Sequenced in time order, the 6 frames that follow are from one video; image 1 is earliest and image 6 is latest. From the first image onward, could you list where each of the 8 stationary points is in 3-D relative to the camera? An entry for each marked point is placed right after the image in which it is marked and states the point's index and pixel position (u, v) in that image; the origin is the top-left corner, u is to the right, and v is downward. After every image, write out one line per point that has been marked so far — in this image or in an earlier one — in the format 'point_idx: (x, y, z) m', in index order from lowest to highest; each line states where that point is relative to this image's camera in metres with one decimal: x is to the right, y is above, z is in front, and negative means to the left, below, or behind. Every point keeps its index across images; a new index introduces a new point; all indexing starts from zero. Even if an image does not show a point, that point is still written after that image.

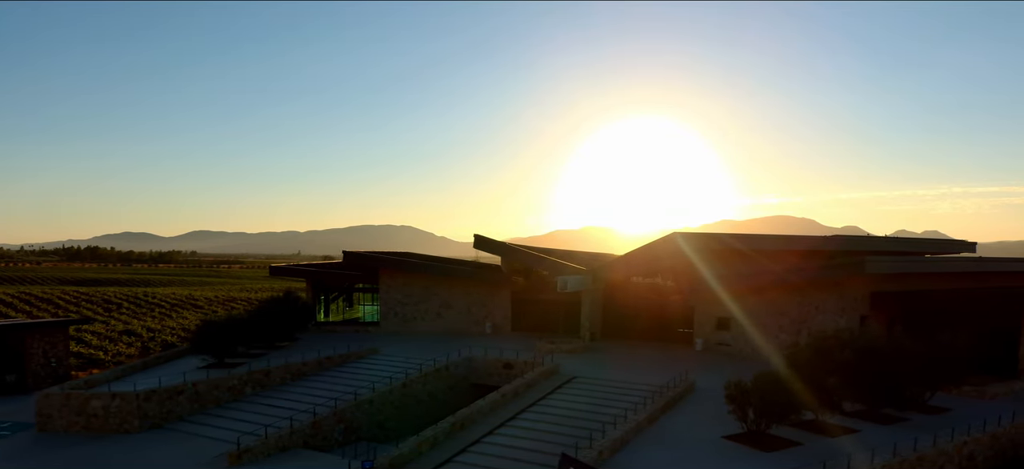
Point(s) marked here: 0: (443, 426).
0: (-2.2, -6.1, +19.7) m
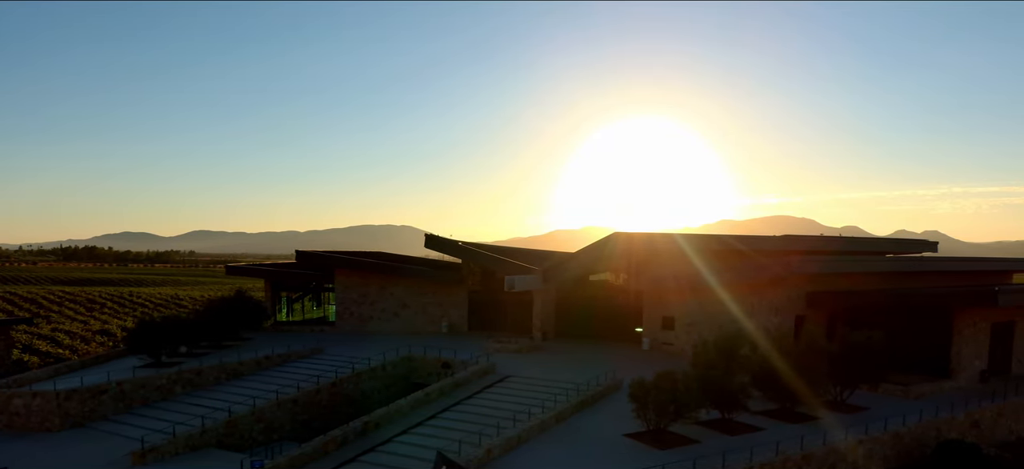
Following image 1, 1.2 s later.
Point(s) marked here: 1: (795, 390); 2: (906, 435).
0: (-5.0, -6.1, +19.7) m
1: (+9.0, -5.1, +20.3) m
2: (+11.2, -5.8, +17.8) m
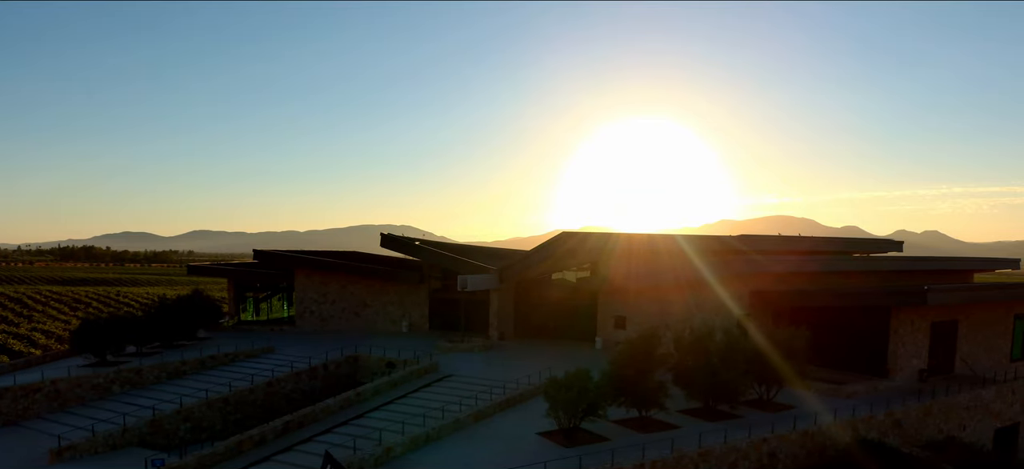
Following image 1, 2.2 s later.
0: (-7.5, -6.0, +19.6) m
1: (+6.5, -5.0, +20.3) m
2: (+8.7, -5.7, +17.8) m
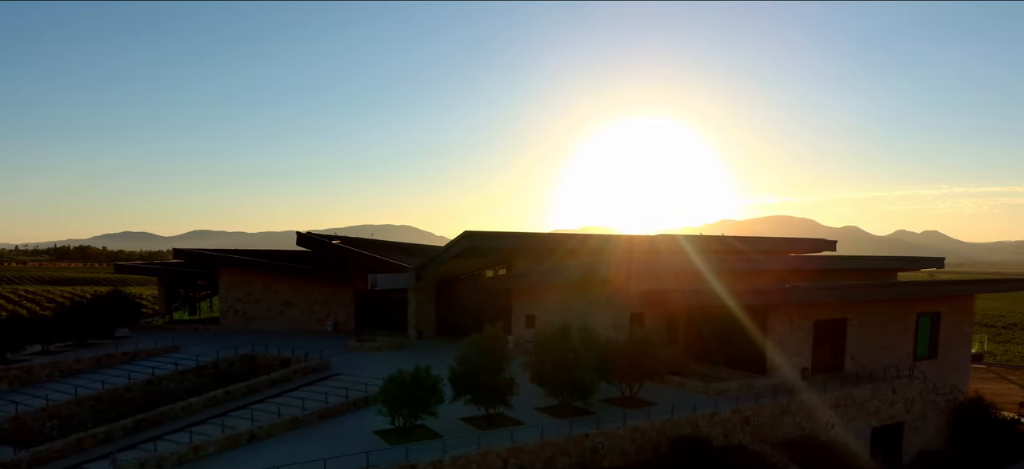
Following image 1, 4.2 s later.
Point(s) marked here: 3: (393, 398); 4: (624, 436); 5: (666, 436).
0: (-12.3, -6.0, +19.7) m
1: (+1.7, -5.0, +20.3) m
2: (+3.9, -5.7, +17.8) m
3: (-3.4, -4.6, +17.4) m
4: (+3.1, -5.7, +17.4) m
5: (+4.6, -5.9, +18.1) m
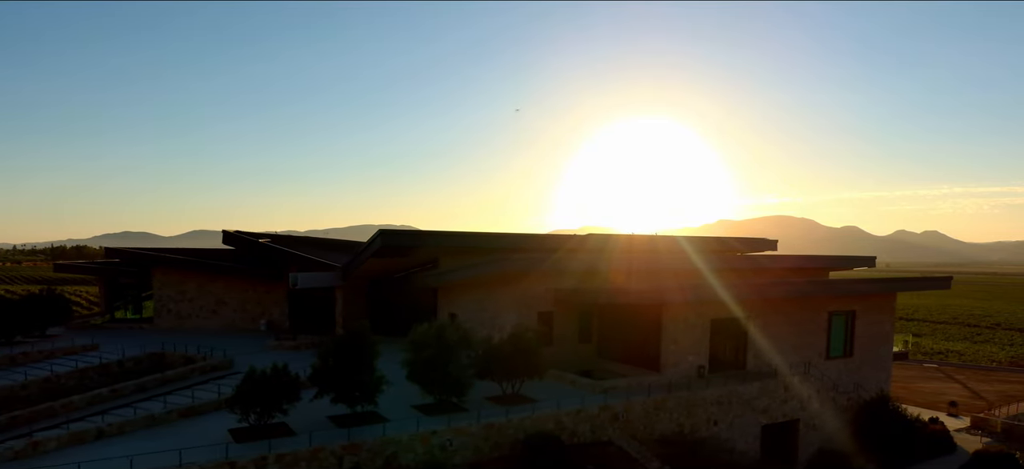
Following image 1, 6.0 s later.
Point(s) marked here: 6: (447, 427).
0: (-16.5, -5.9, +19.8) m
1: (-2.5, -4.9, +20.4) m
2: (-0.2, -5.6, +17.9) m
3: (-7.6, -4.5, +17.5) m
4: (-1.0, -5.6, +17.5) m
5: (+0.4, -5.9, +18.2) m
6: (-1.8, -5.4, +17.2) m
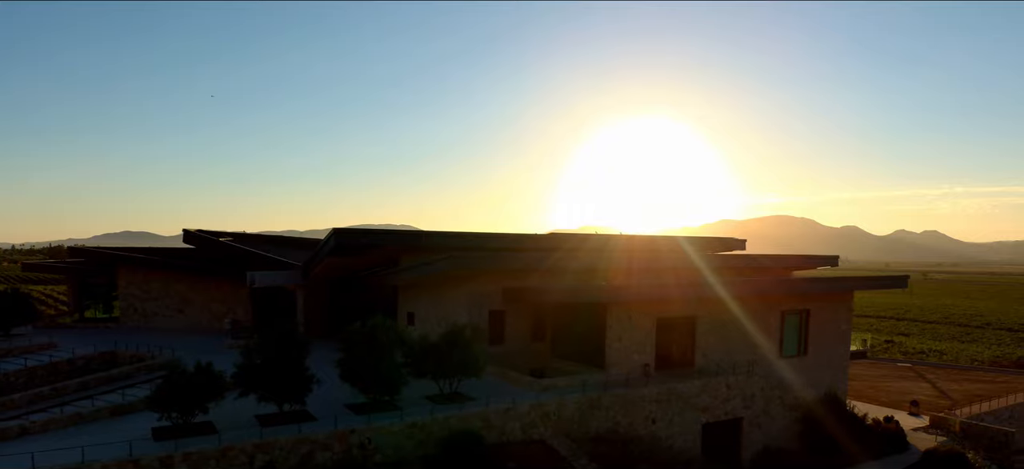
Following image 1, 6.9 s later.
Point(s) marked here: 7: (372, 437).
0: (-18.7, -5.9, +19.9) m
1: (-4.7, -4.9, +20.5) m
2: (-2.5, -5.6, +18.0) m
3: (-9.8, -4.5, +17.6) m
4: (-3.3, -5.6, +17.6) m
5: (-1.9, -5.9, +18.3) m
6: (-4.1, -5.3, +17.3) m
7: (-3.9, -5.7, +17.2) m
